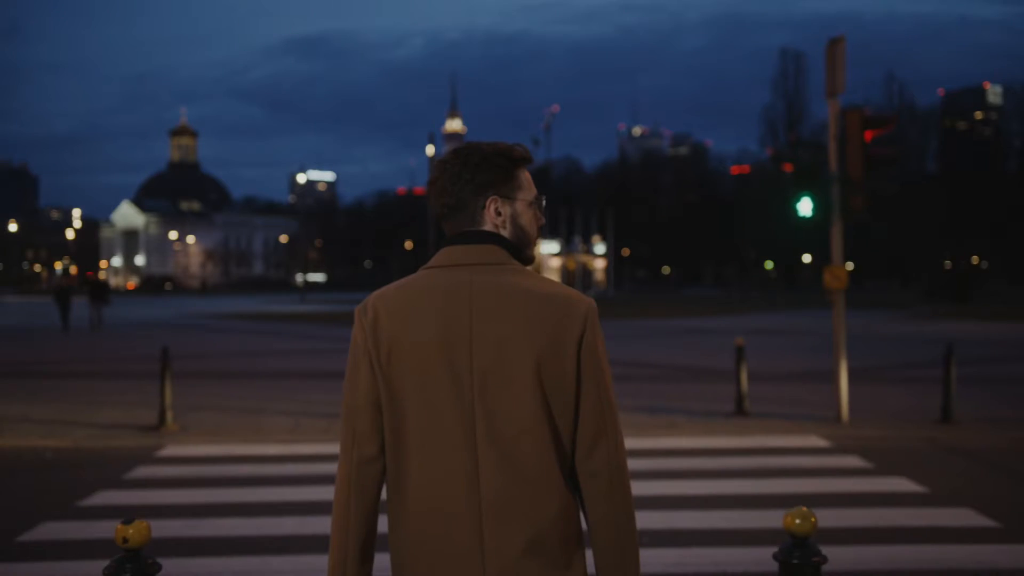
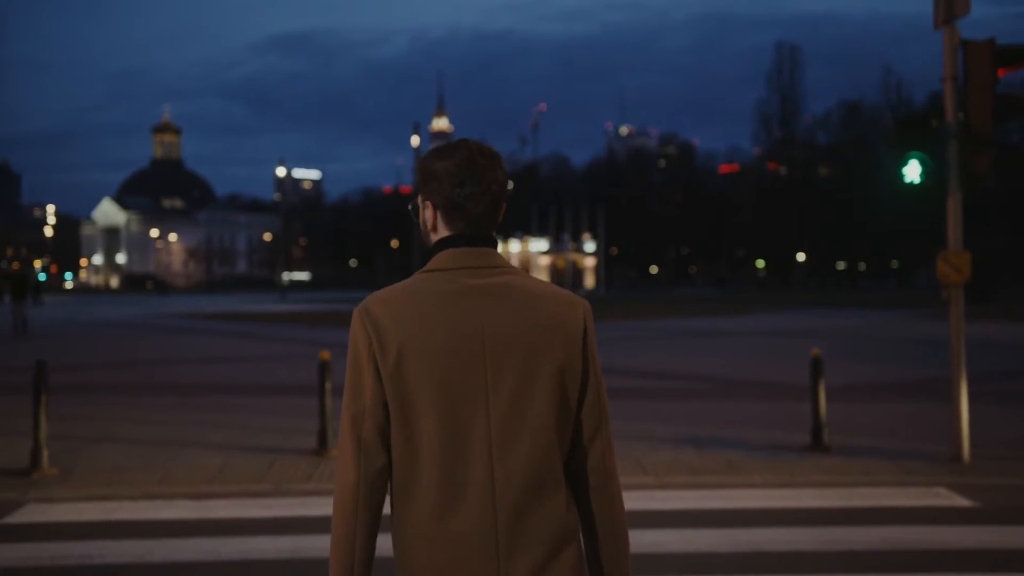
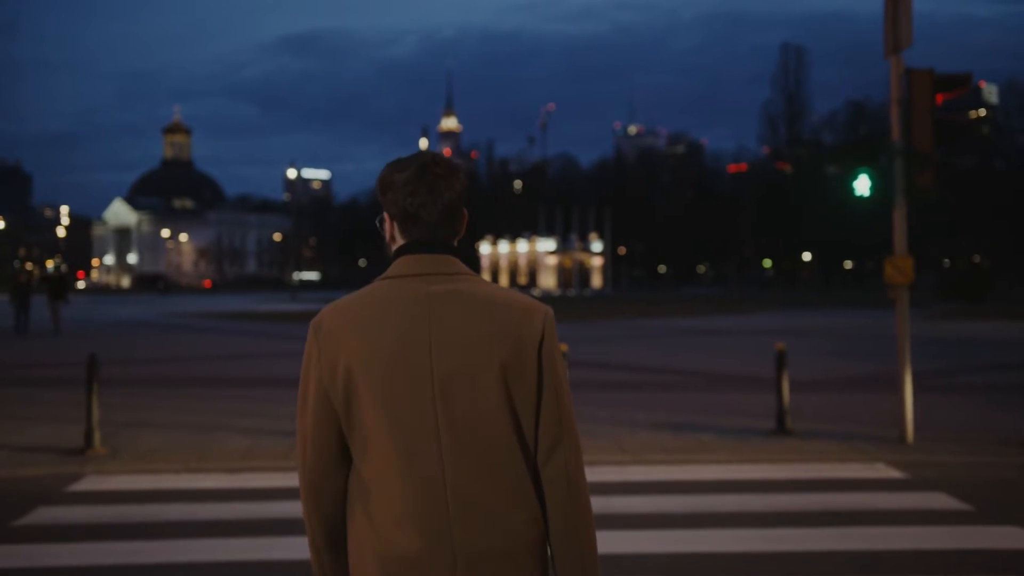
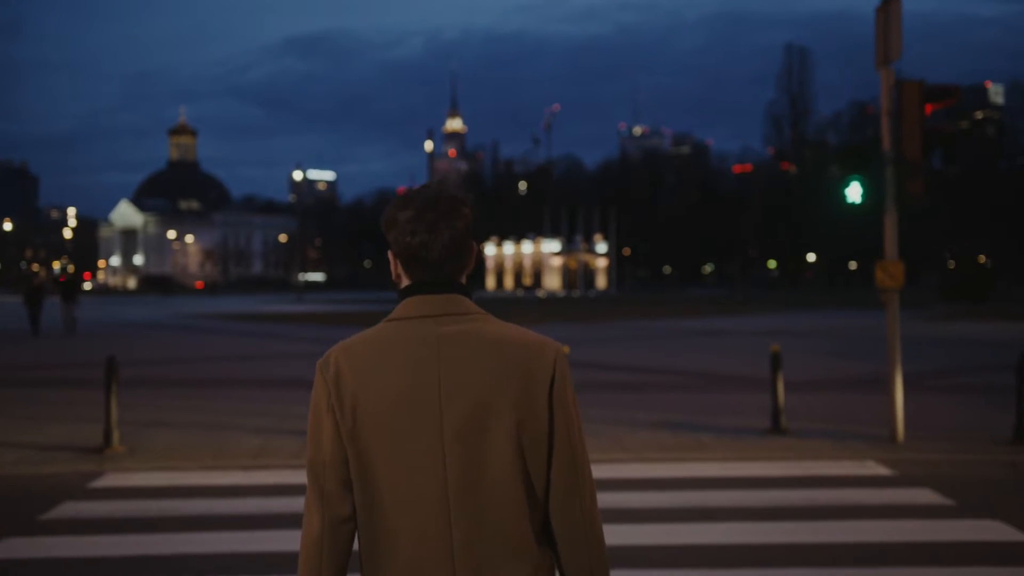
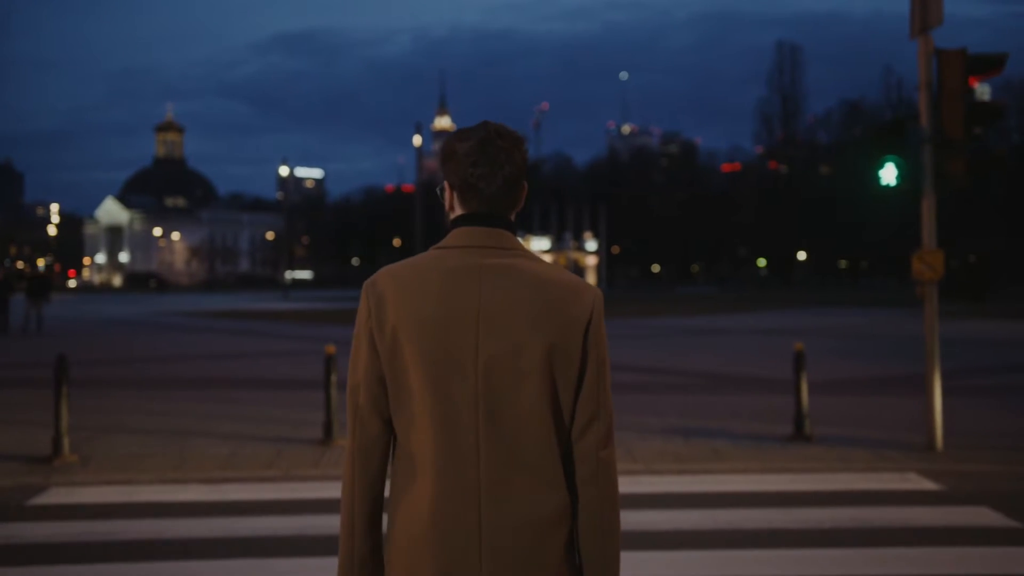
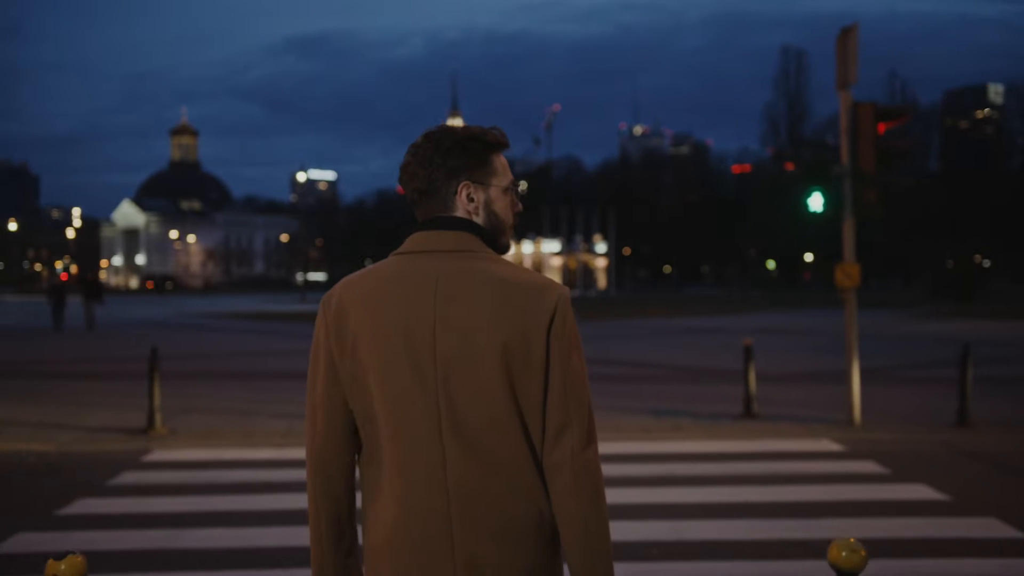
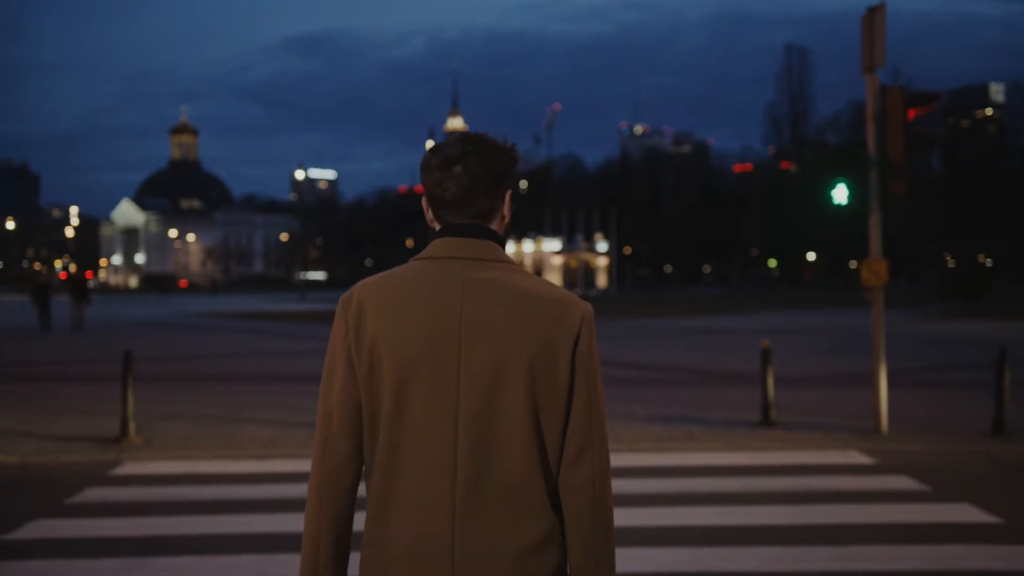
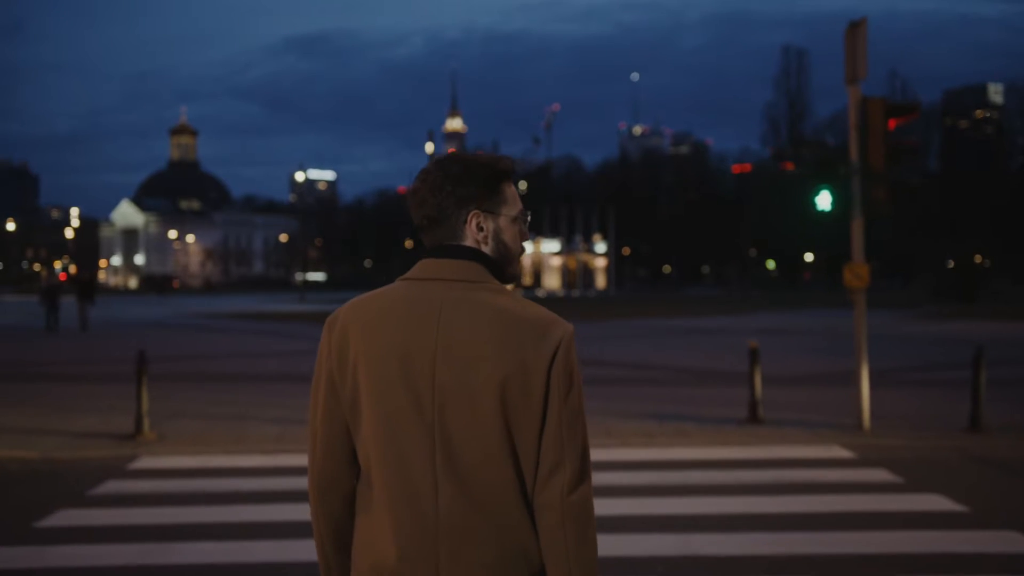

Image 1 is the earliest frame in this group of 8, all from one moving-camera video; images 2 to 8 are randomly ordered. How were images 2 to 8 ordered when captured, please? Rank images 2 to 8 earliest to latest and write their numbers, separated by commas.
6, 8, 7, 4, 3, 5, 2
